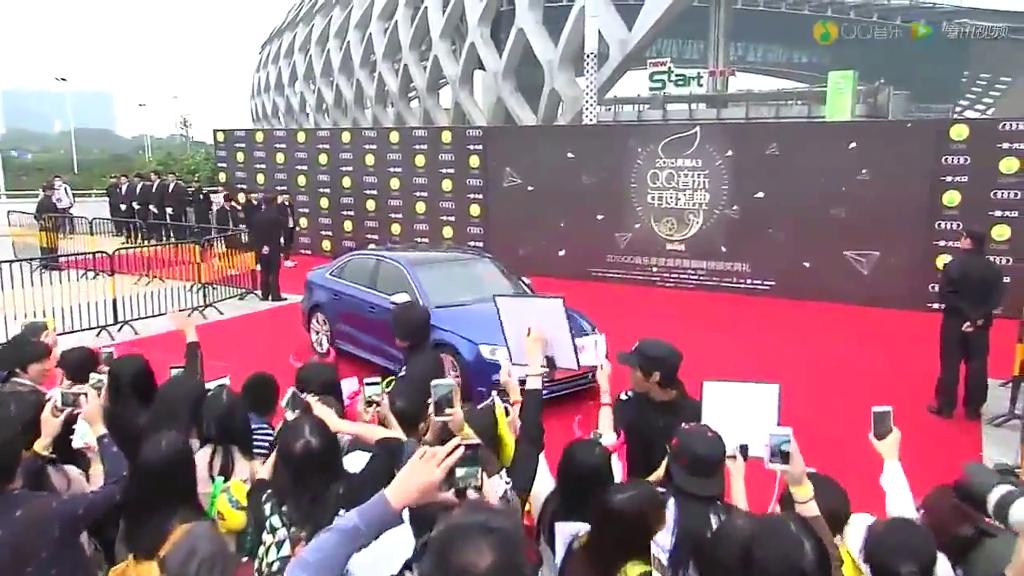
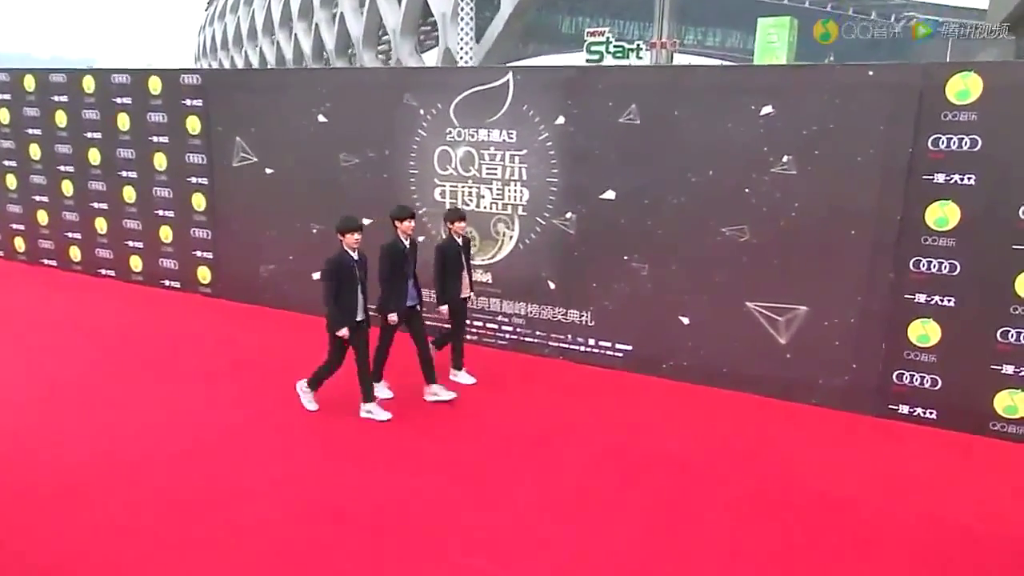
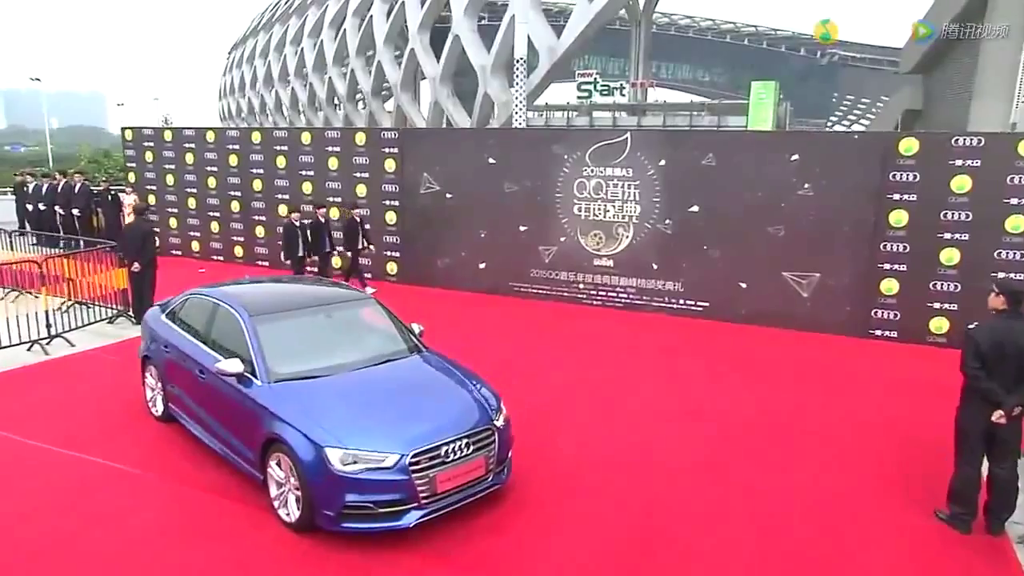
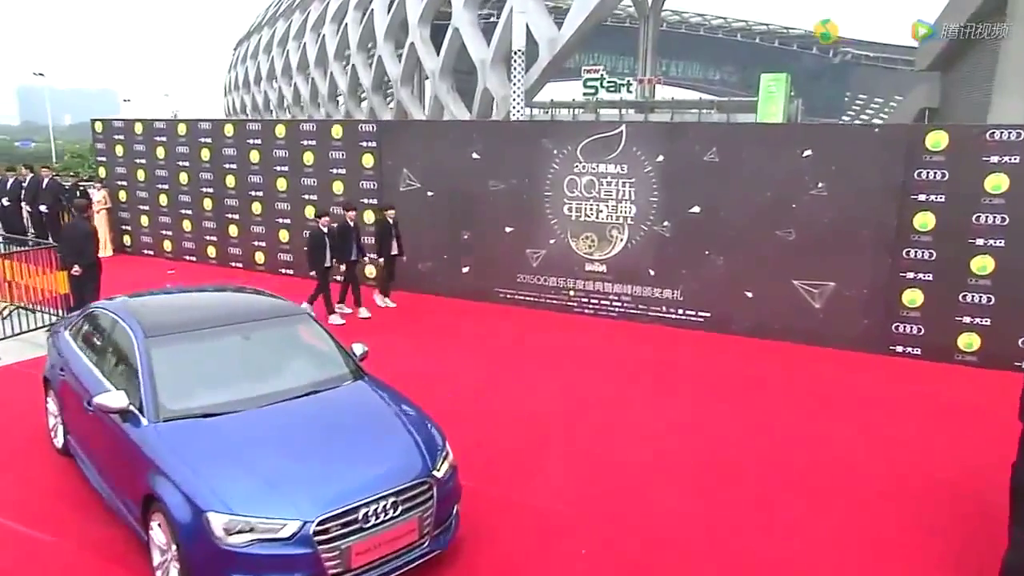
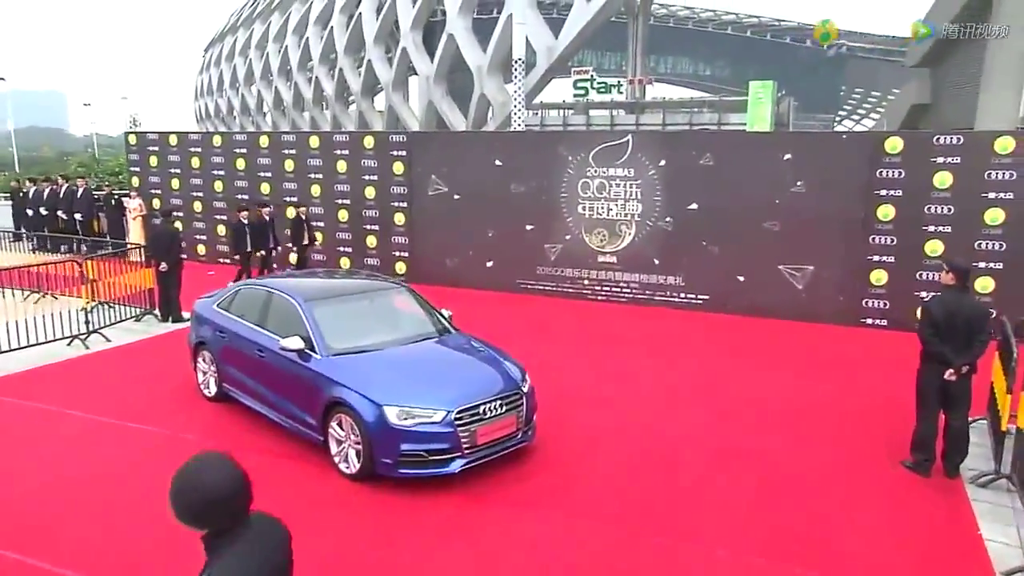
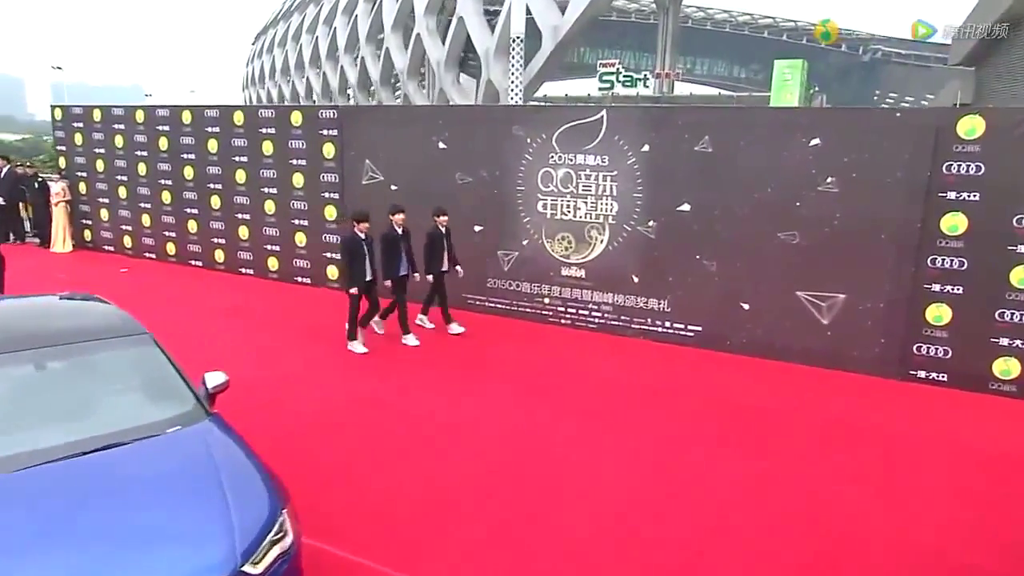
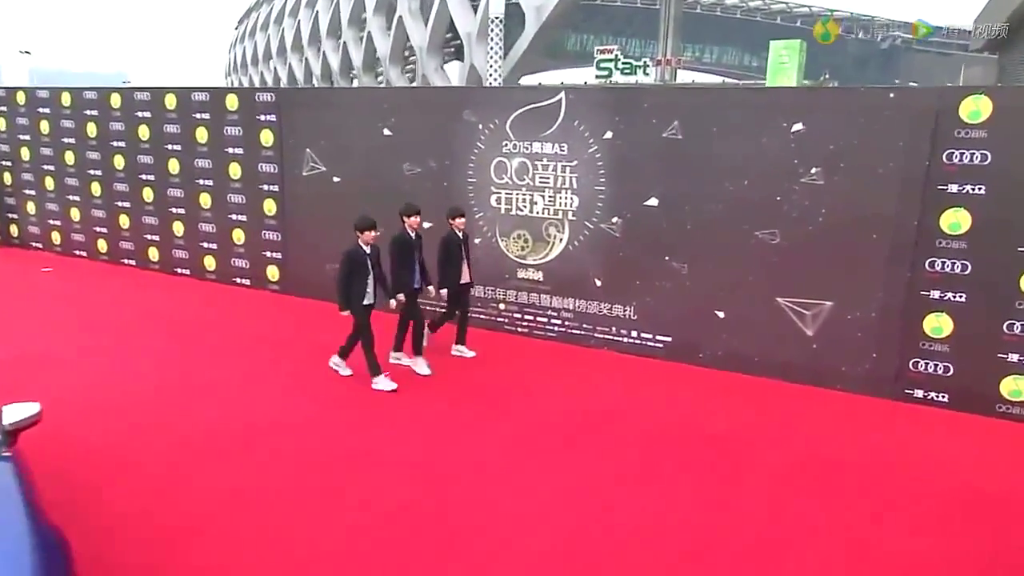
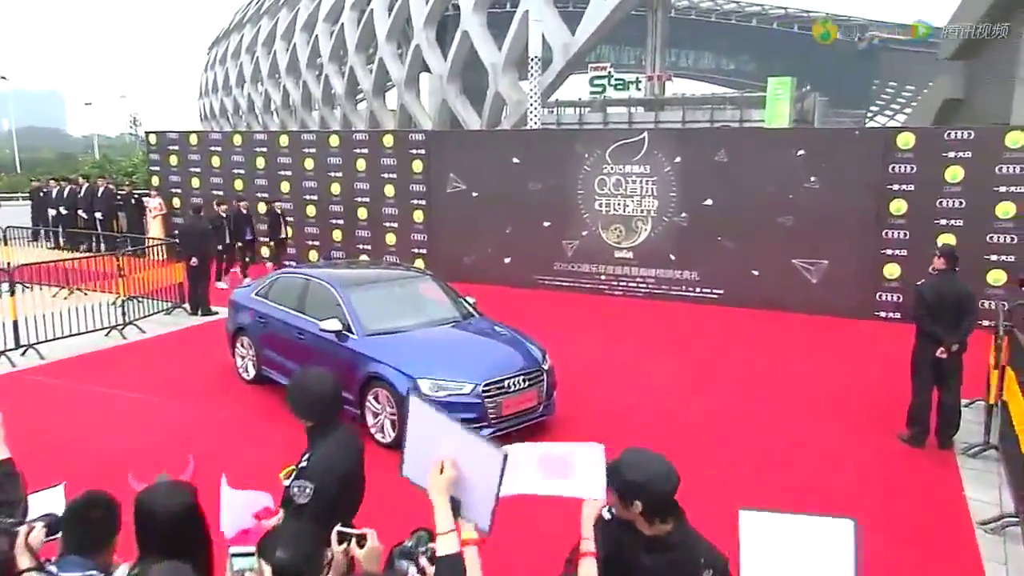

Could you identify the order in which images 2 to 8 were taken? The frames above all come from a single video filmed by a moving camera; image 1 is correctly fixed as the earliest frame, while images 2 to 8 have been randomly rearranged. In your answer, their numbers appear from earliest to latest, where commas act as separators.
8, 5, 3, 4, 6, 7, 2
